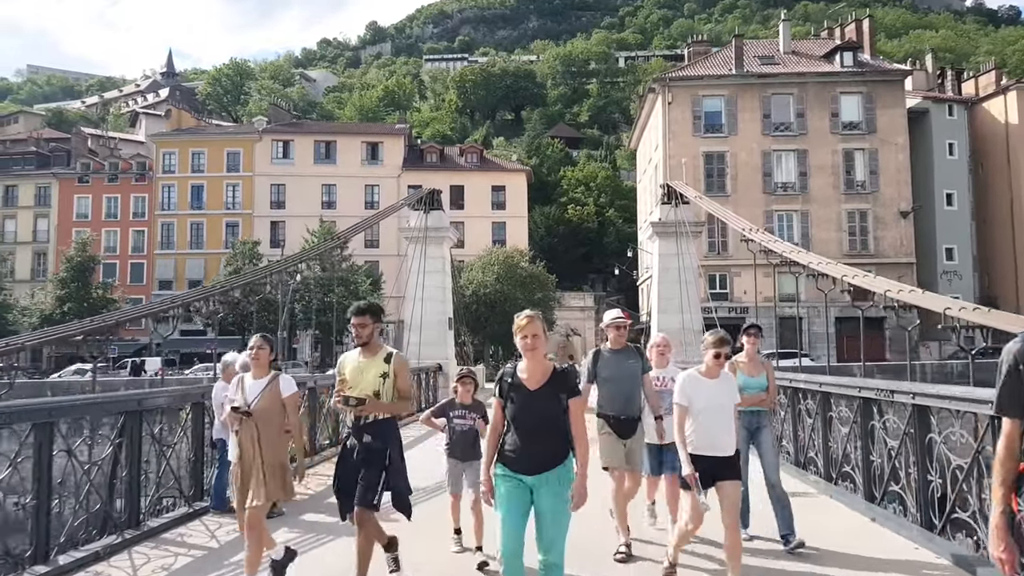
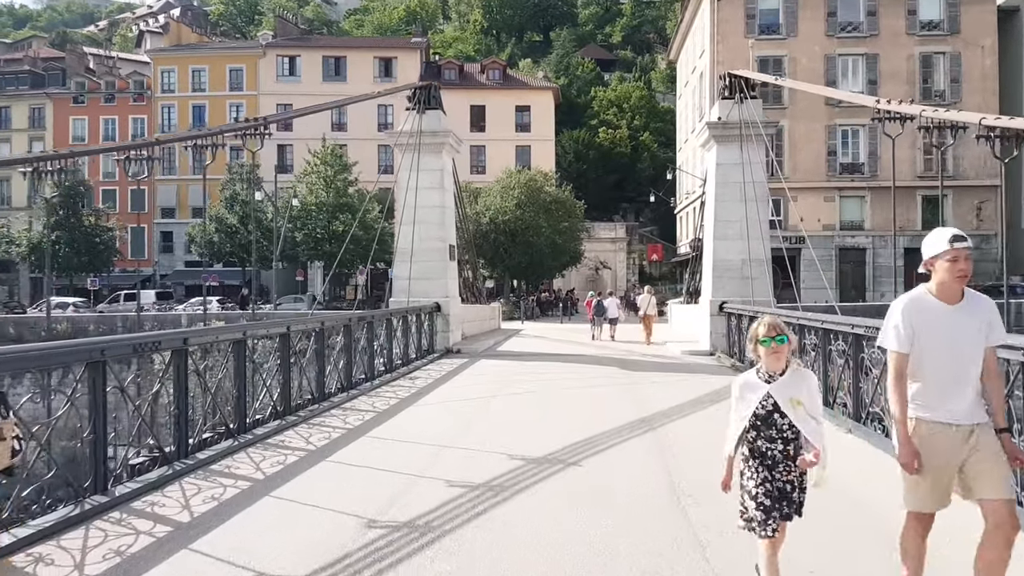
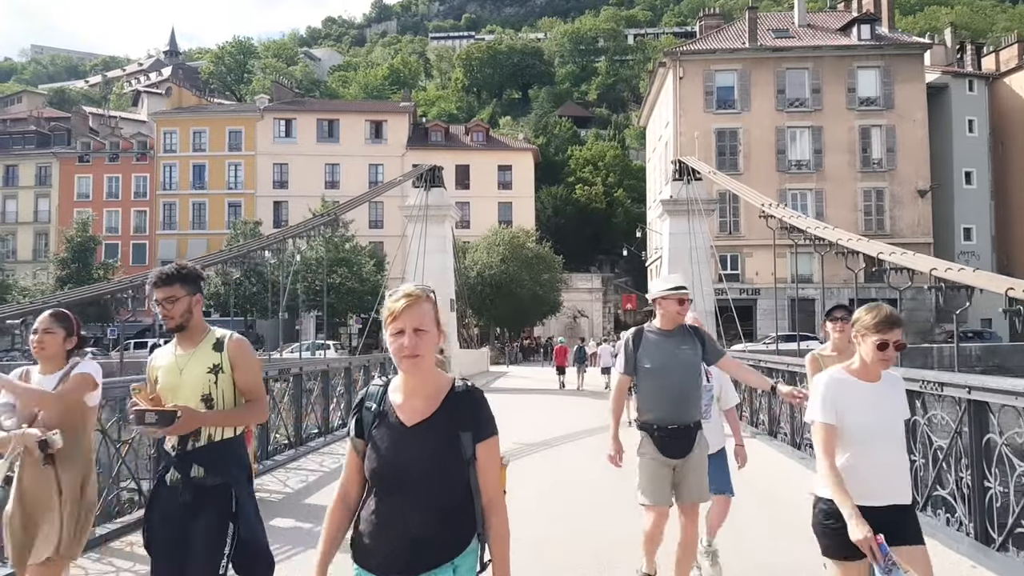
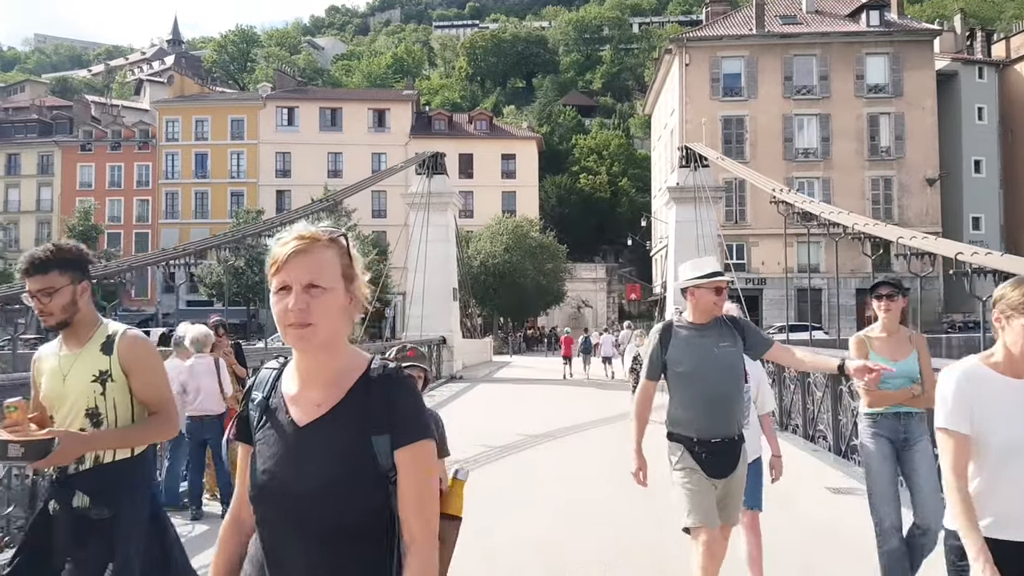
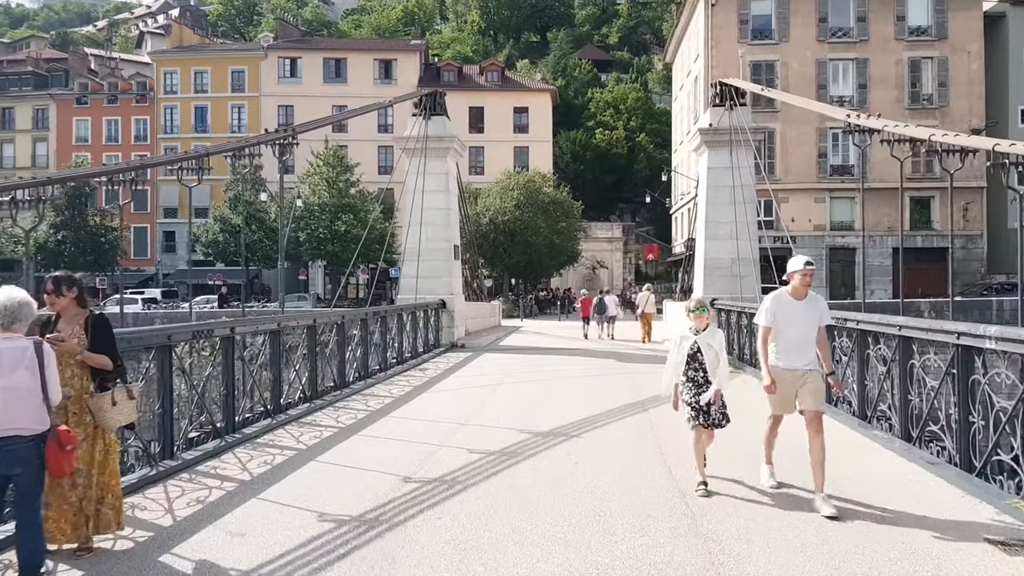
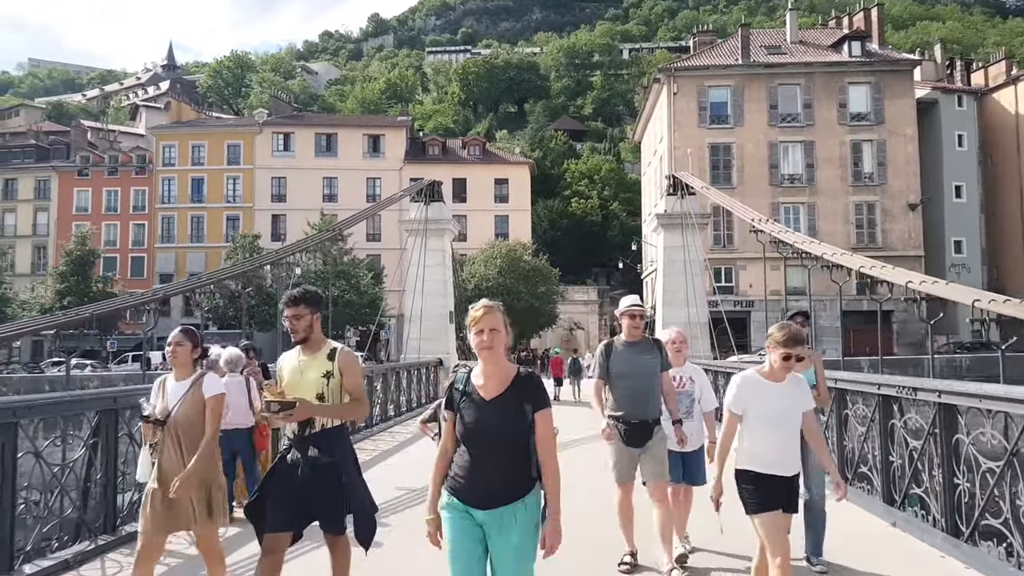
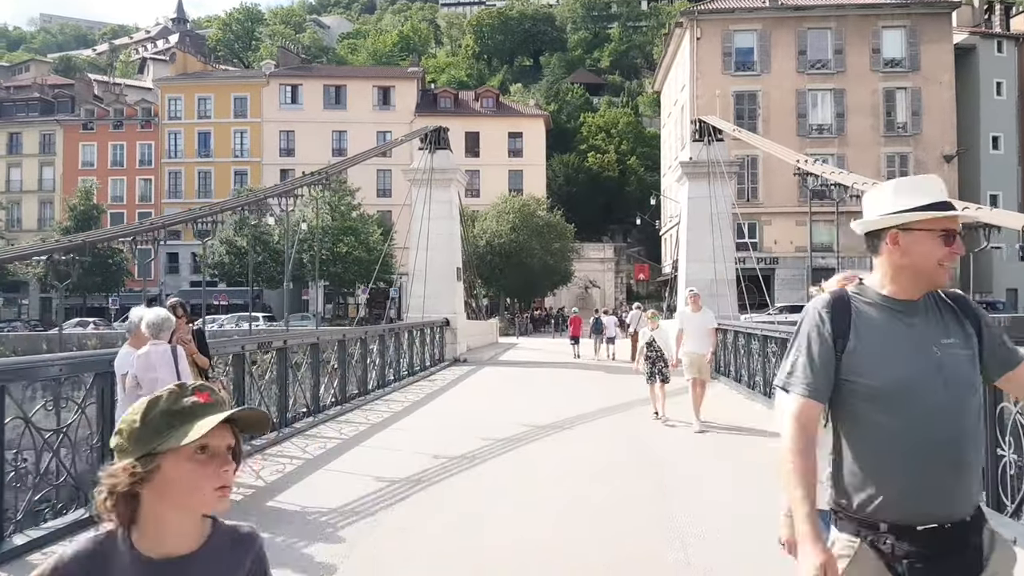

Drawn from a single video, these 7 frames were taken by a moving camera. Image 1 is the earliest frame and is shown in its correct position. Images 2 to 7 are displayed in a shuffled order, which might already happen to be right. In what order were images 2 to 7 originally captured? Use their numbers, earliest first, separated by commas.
6, 3, 4, 7, 5, 2
